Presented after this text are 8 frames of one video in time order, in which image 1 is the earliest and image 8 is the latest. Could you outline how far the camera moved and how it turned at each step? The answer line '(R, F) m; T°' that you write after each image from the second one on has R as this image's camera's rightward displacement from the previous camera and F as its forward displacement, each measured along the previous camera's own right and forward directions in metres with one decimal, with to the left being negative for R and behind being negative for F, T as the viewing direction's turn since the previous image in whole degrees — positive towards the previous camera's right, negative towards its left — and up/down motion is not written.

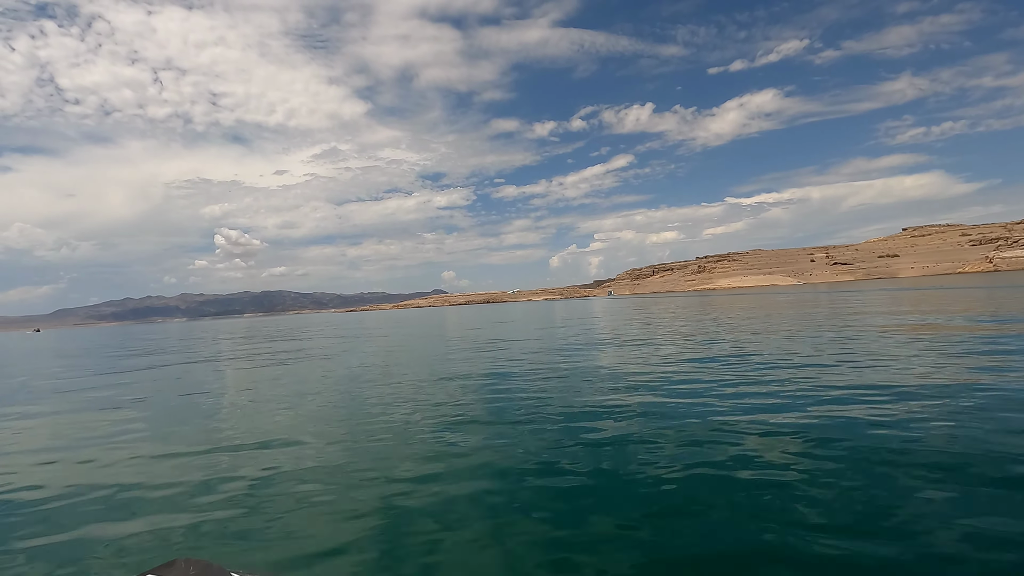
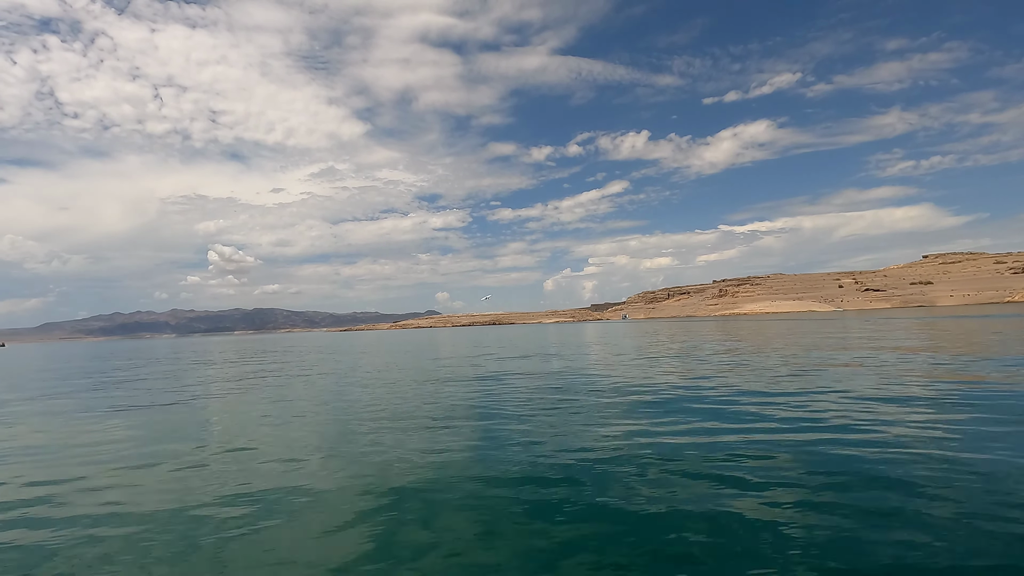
(-2.0, +4.4) m; +1°
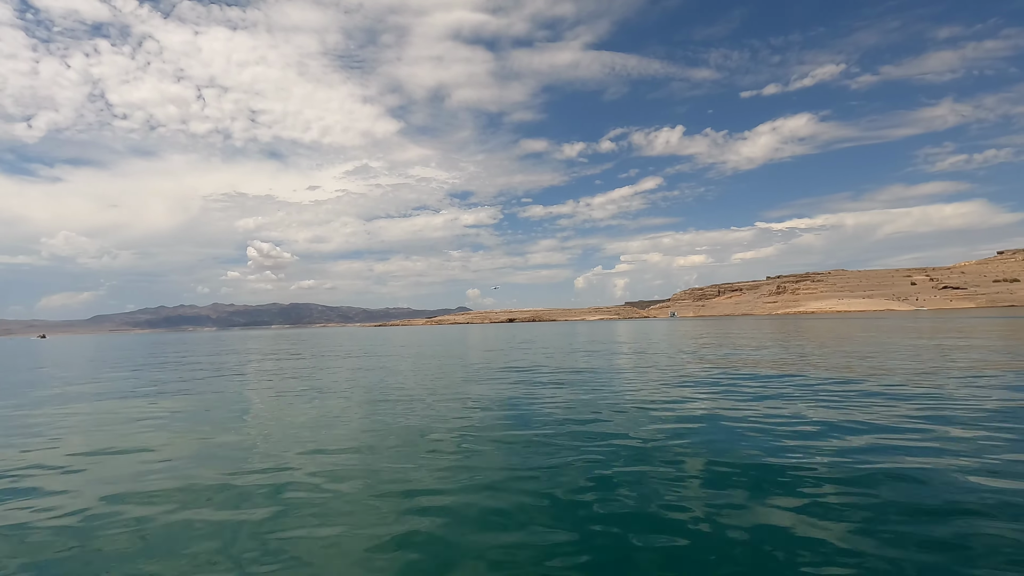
(-1.5, +2.6) m; -3°
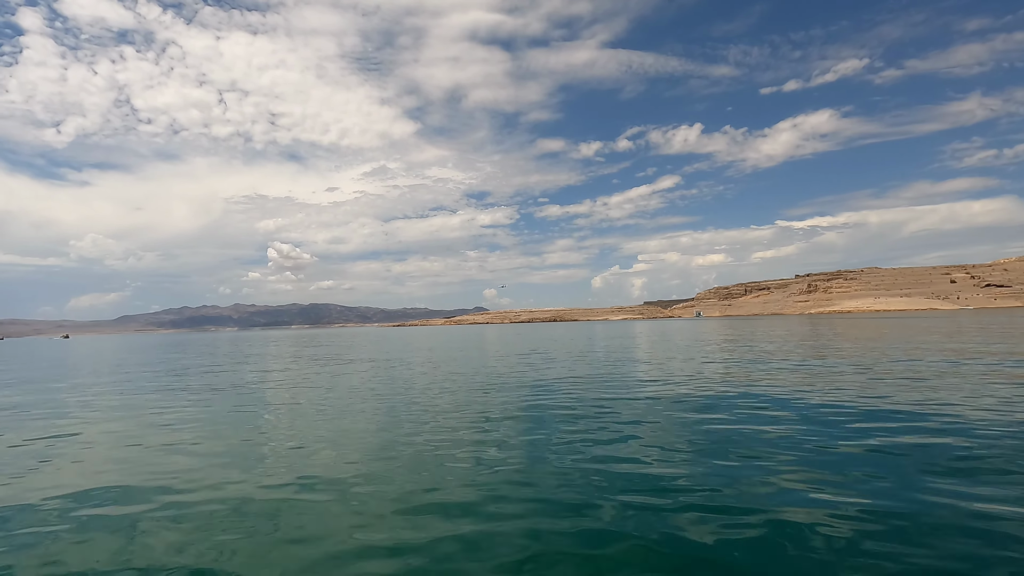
(-0.5, +1.1) m; -2°
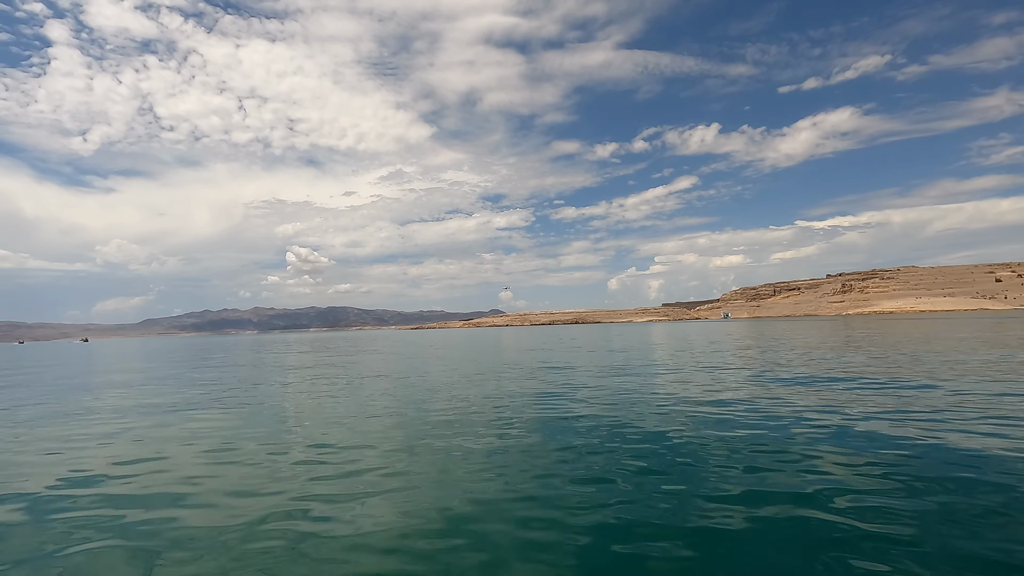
(-0.6, +1.4) m; -2°
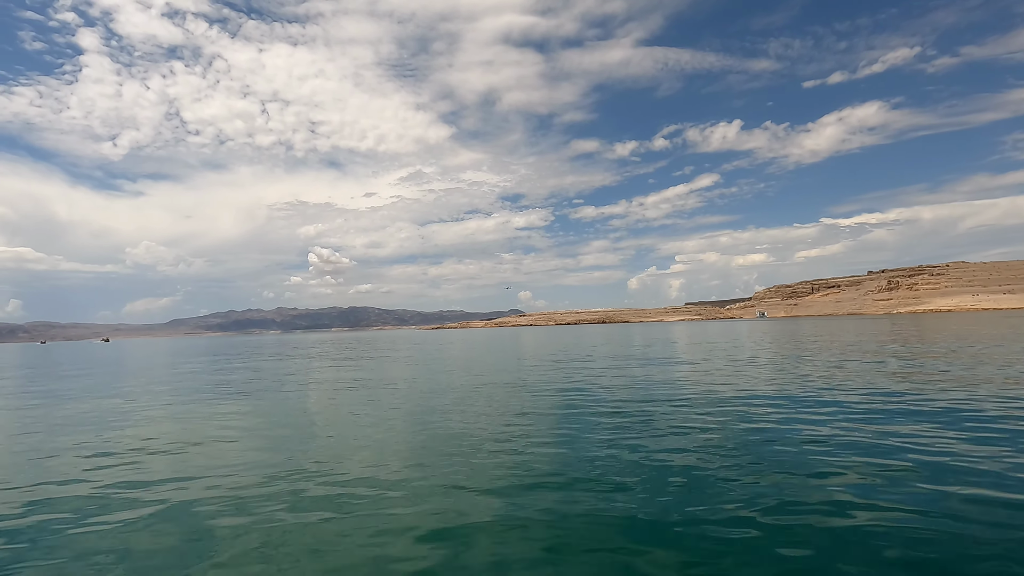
(-0.8, +1.8) m; -2°
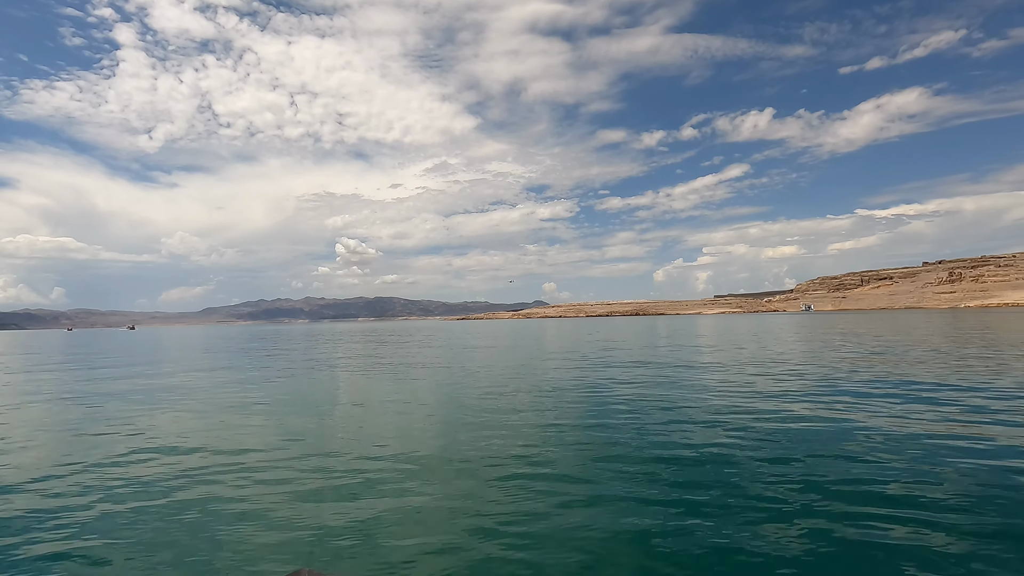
(-0.7, +2.1) m; -3°
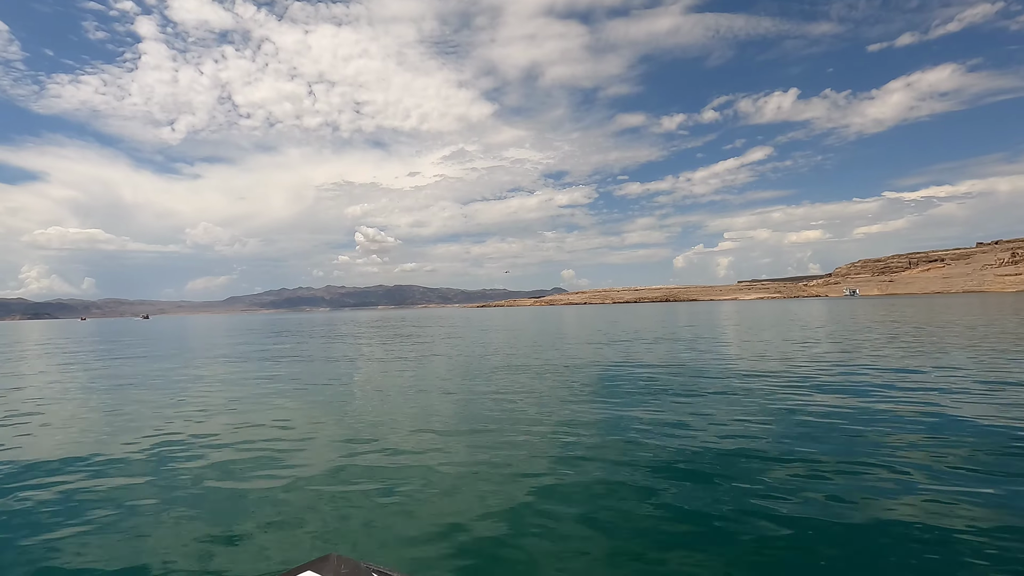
(-0.7, +2.3) m; -2°
